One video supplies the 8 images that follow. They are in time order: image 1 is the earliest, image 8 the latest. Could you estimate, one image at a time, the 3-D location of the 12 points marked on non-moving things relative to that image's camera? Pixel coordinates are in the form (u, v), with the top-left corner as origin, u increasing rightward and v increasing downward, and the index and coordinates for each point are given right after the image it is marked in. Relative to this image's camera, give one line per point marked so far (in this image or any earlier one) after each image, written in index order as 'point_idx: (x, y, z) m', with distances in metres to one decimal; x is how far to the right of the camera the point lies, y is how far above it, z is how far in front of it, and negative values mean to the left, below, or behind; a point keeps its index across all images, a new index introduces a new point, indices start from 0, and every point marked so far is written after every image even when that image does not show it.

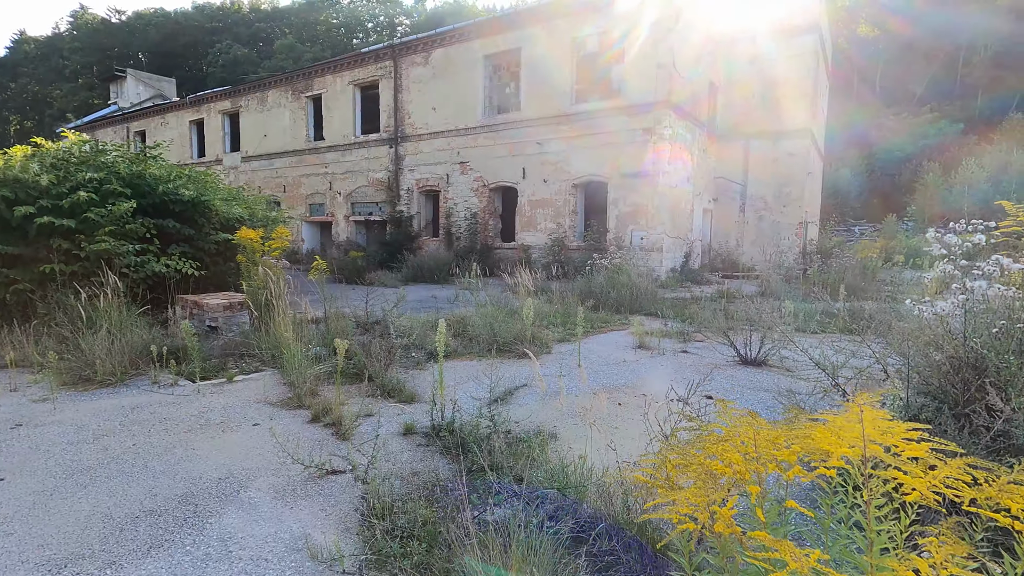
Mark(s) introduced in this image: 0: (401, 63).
0: (-3.9, +7.8, +18.5) m
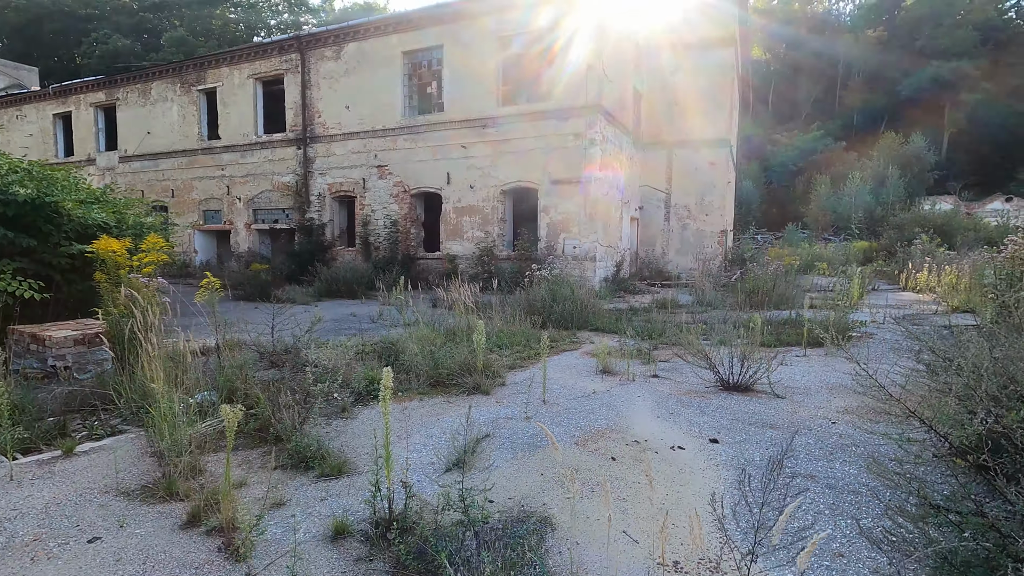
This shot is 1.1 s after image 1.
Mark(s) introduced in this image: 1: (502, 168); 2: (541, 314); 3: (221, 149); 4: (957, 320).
0: (-6.4, +7.3, +16.9) m
1: (-0.3, +3.3, +14.5) m
2: (+0.5, -0.5, +8.6) m
3: (-10.1, +4.8, +18.6) m
4: (+6.7, -0.5, +8.1) m
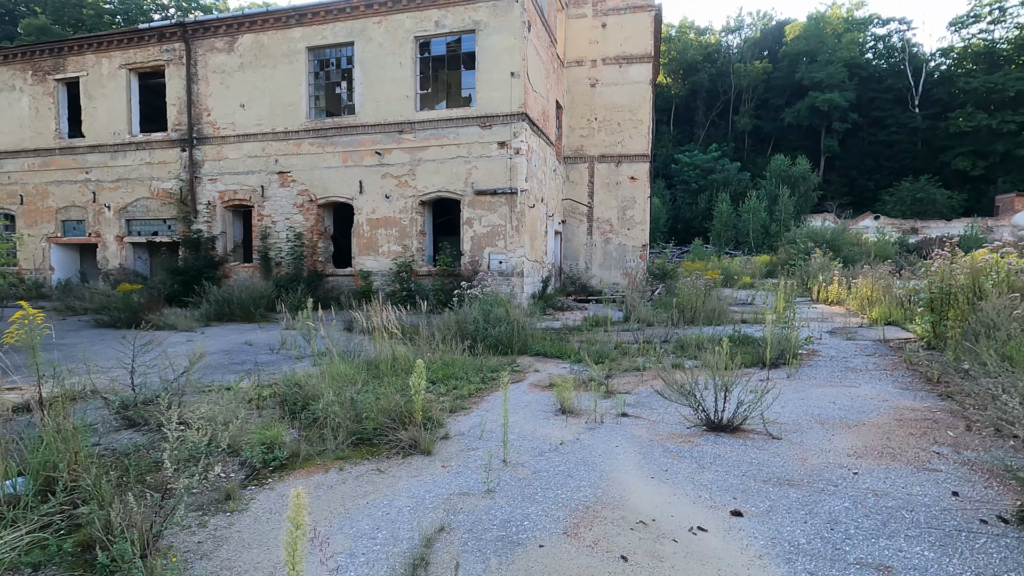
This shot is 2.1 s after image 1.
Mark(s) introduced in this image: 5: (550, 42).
0: (-8.8, +6.7, +14.8) m
1: (-2.3, +2.8, +13.4) m
2: (-0.5, -0.8, +7.7) m
3: (-12.7, +4.1, +15.9) m
4: (+5.7, -0.7, +8.1) m
5: (+1.1, +7.0, +15.1) m
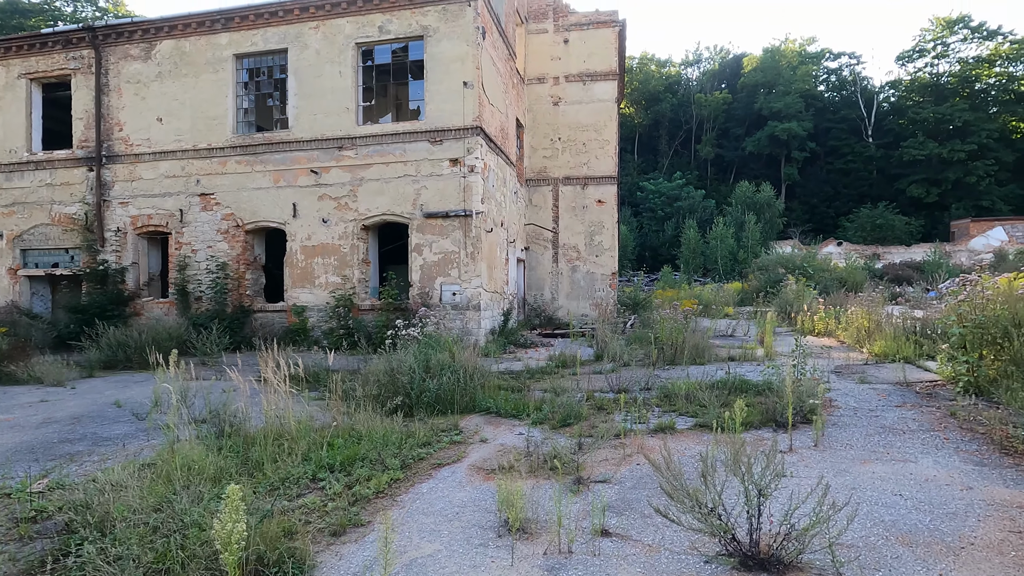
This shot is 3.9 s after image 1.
0: (-9.9, +5.7, +13.1) m
1: (-3.3, +2.0, +11.8) m
2: (-1.2, -1.2, +6.0) m
3: (-13.8, +3.1, +13.7) m
4: (+5.0, -1.1, +6.8) m
5: (-0.1, +6.1, +14.0) m
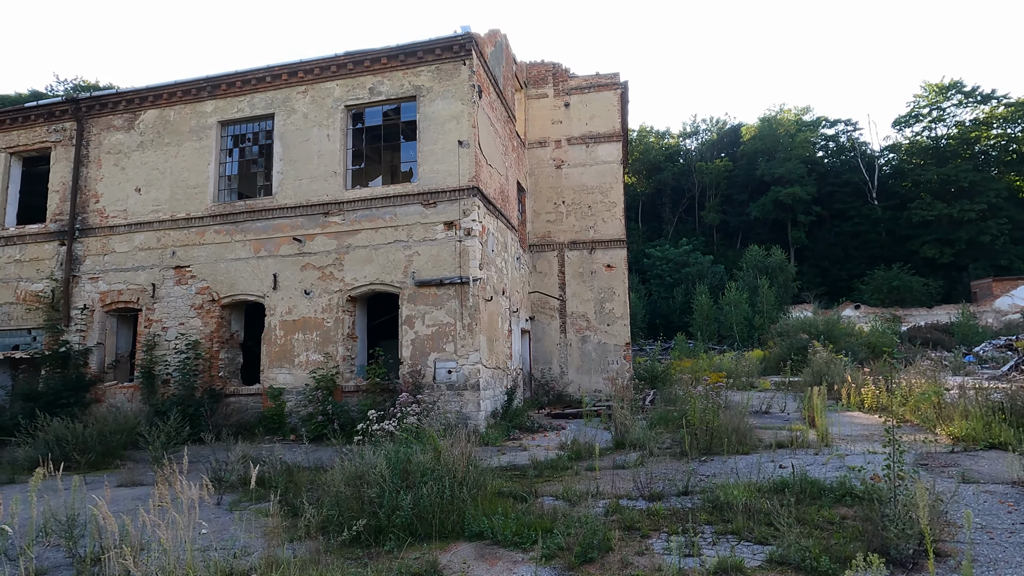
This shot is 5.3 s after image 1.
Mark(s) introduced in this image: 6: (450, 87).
0: (-10.0, +3.8, +12.6) m
1: (-3.3, +0.4, +10.8) m
2: (-1.2, -1.9, +4.5) m
3: (-13.8, +1.0, +12.9) m
4: (+5.0, -1.8, +5.3) m
5: (-0.1, +4.3, +13.4) m
6: (-1.2, +4.1, +10.9) m
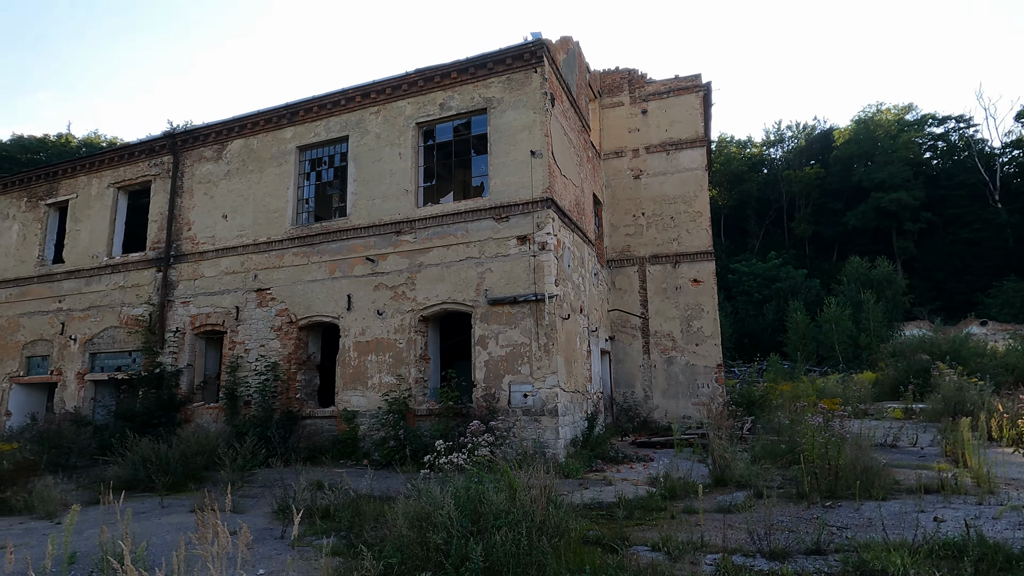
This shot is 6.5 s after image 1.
0: (-8.2, +3.2, +13.3) m
1: (-1.8, 0.0, +10.5) m
2: (-0.5, -2.0, +3.9) m
3: (-11.9, +0.3, +14.1) m
4: (+5.7, -1.8, +3.8) m
5: (+1.6, +3.9, +12.8) m
6: (+0.2, +3.7, +10.4) m
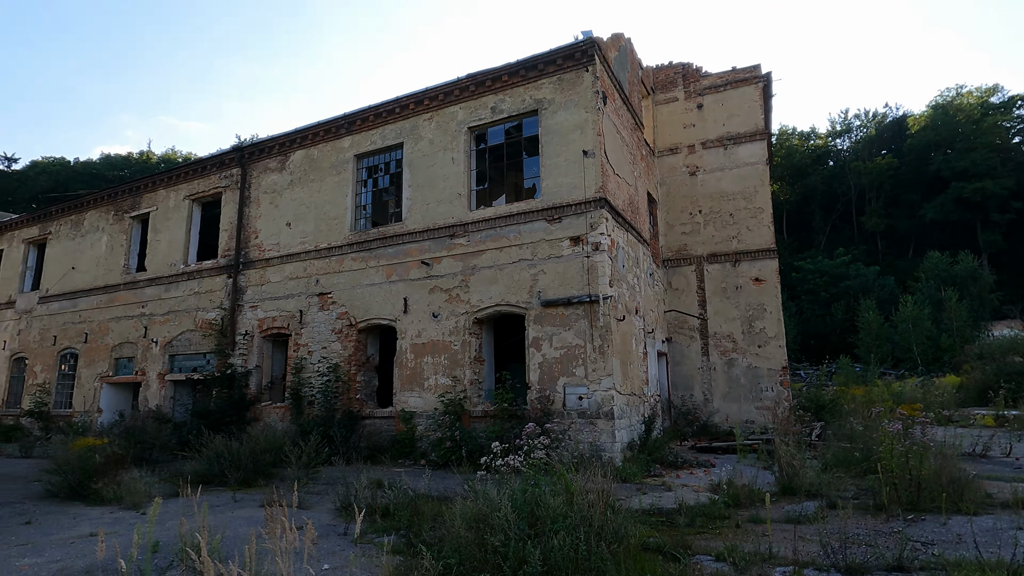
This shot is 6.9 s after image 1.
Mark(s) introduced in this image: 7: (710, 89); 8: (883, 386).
0: (-6.9, +3.1, +14.0) m
1: (-0.7, 0.0, +10.6) m
2: (-0.1, -2.0, +3.9) m
3: (-10.4, +0.2, +15.1) m
4: (+6.1, -1.7, +3.2) m
5: (+2.8, +3.8, +12.6) m
6: (+1.2, +3.7, +10.3) m
7: (+5.3, +5.3, +14.3) m
8: (+11.3, -3.0, +16.2) m
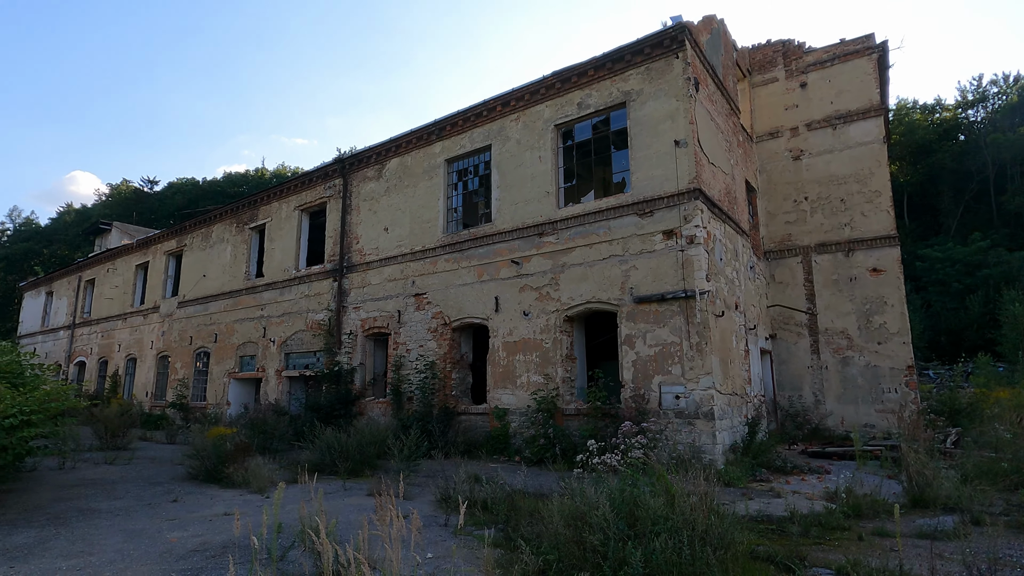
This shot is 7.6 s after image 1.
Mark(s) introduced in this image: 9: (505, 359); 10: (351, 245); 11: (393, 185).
0: (-4.5, +3.0, +15.0) m
1: (+1.0, 0.0, +10.5) m
2: (+0.6, -2.0, +3.9) m
3: (-7.8, 0.0, +16.6) m
4: (+6.6, -1.6, +2.2) m
5: (+4.8, +4.0, +11.9) m
6: (+2.8, +3.8, +10.0) m
7: (+7.5, +5.5, +13.3) m
8: (+13.9, -2.7, +14.2) m
9: (-0.1, -1.5, +11.1) m
10: (-4.4, +1.2, +14.6) m
11: (-3.1, +2.7, +13.9) m
